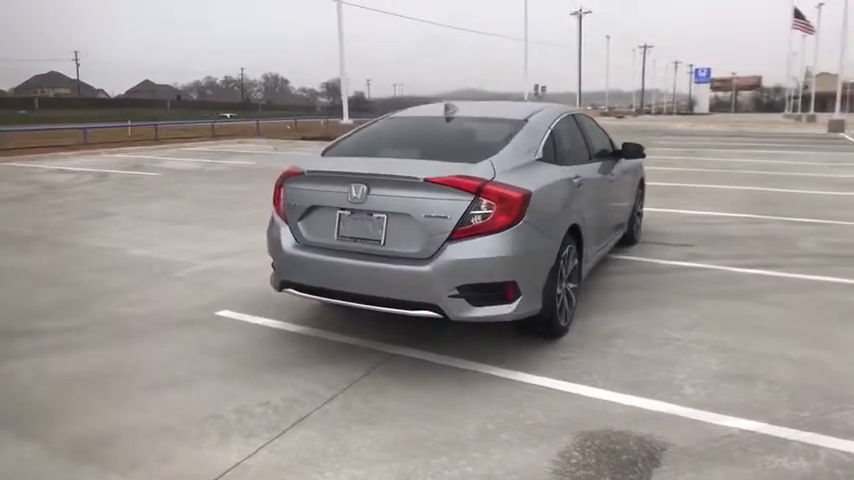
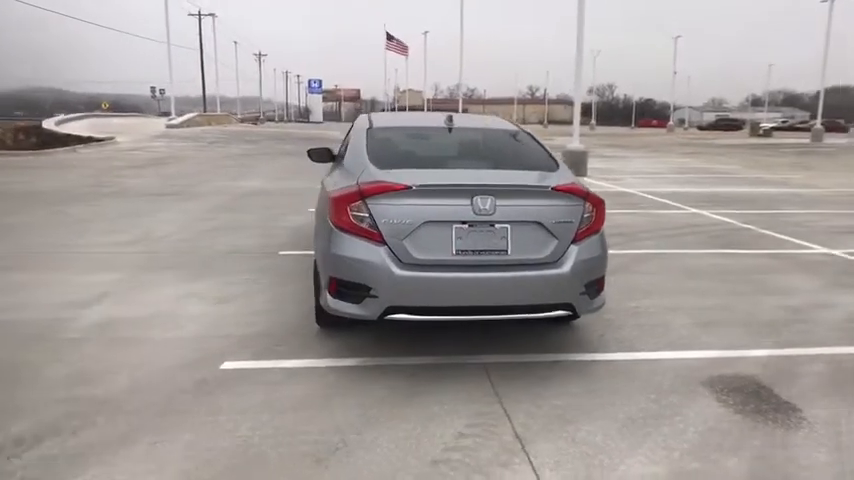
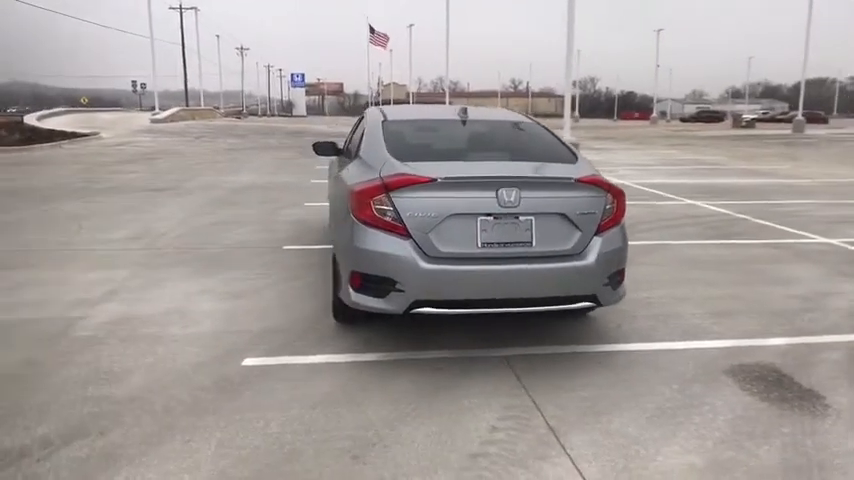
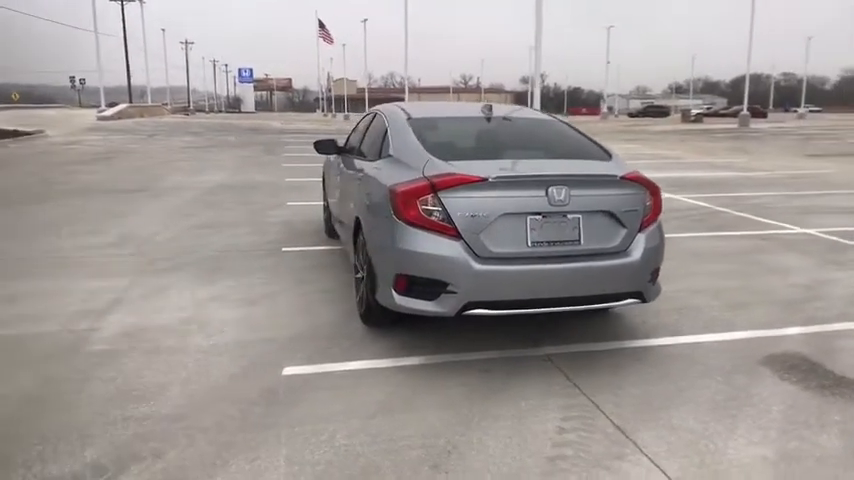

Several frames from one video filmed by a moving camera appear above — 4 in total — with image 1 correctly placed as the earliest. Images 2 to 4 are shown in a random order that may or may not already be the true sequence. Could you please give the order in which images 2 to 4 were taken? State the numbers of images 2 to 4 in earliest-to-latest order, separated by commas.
2, 3, 4
